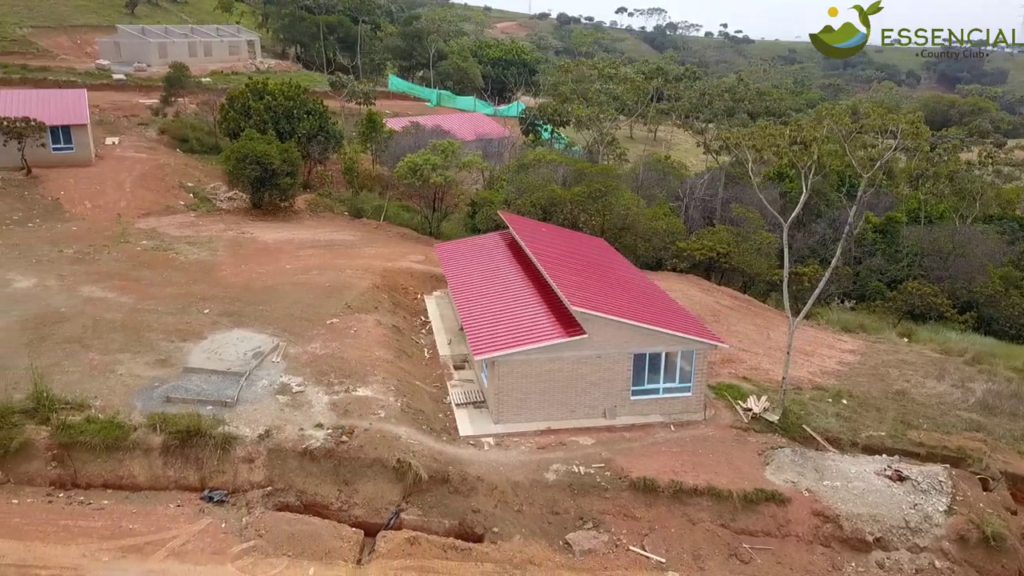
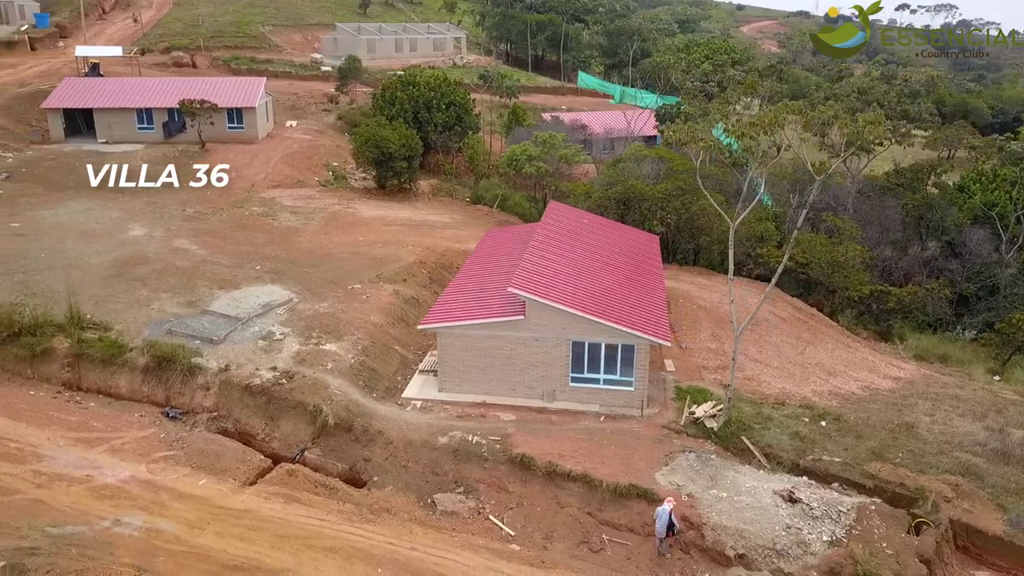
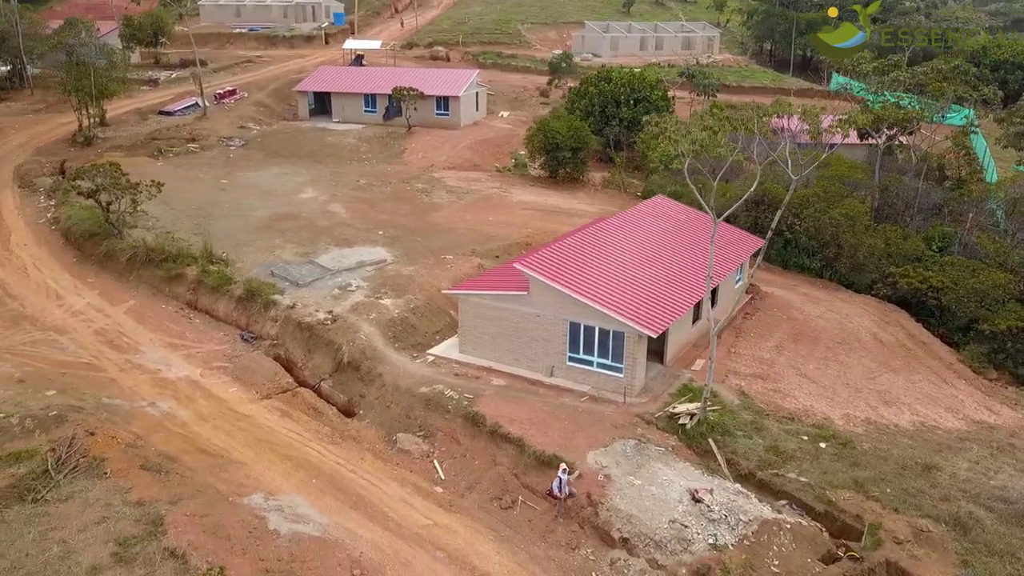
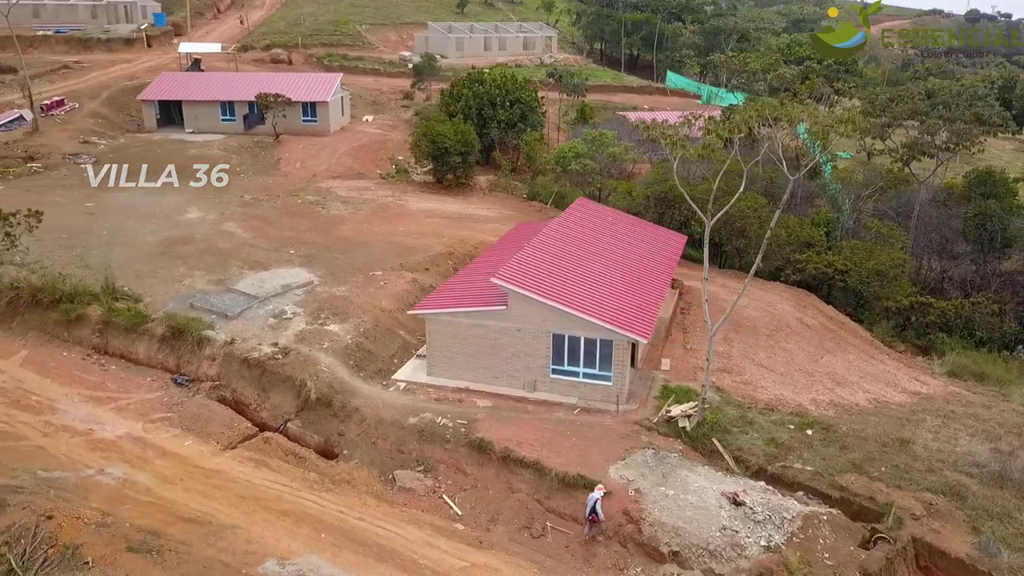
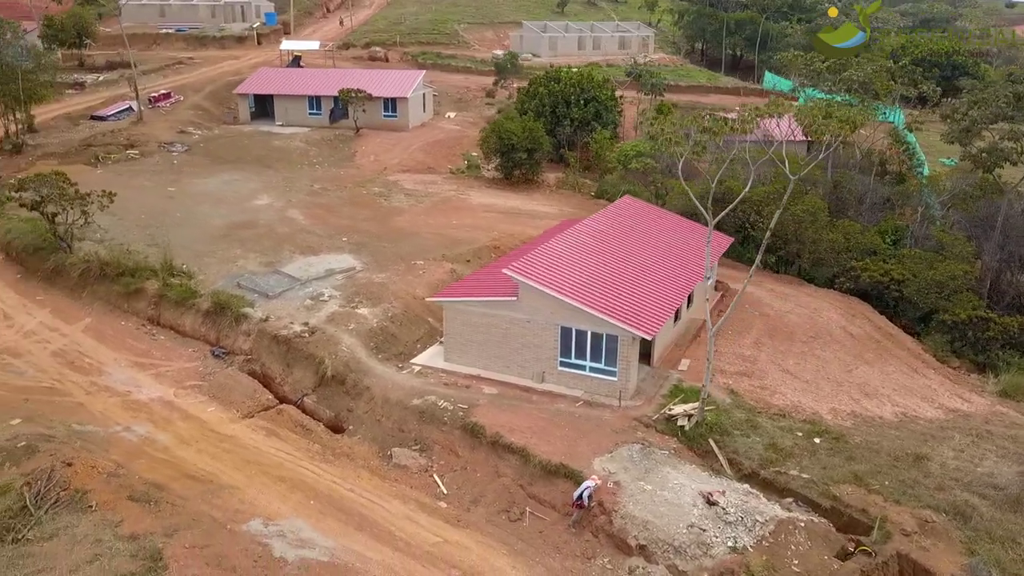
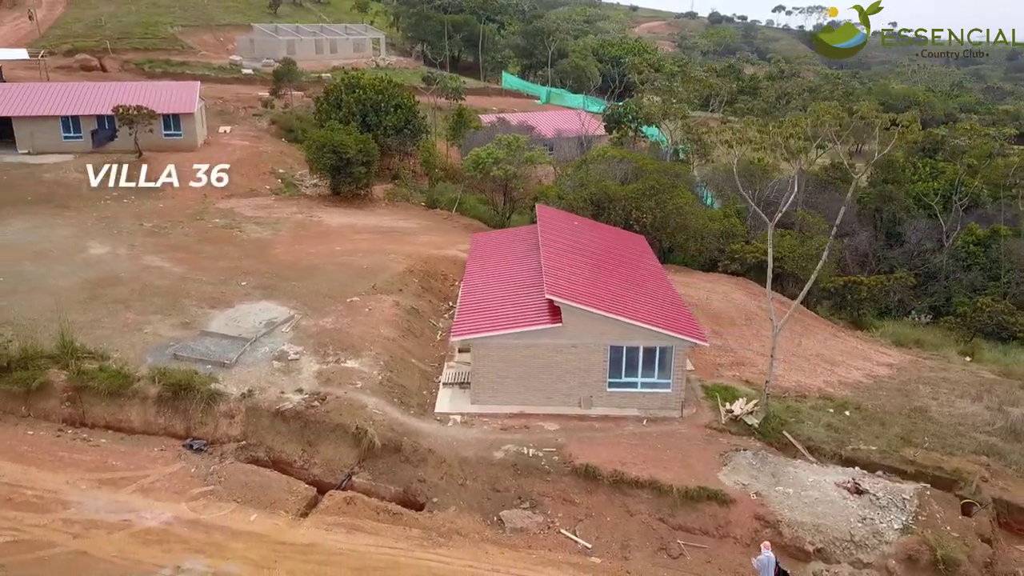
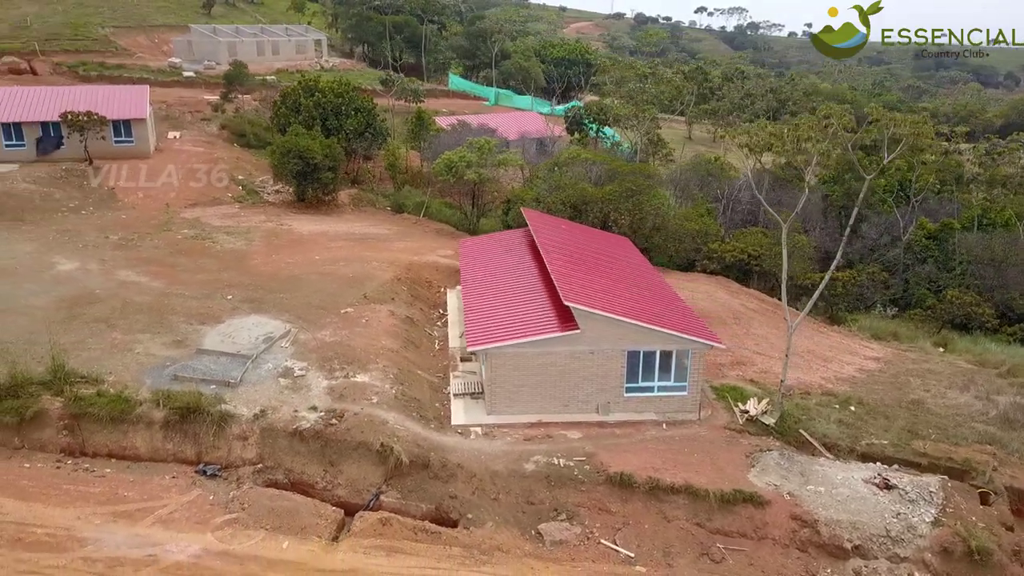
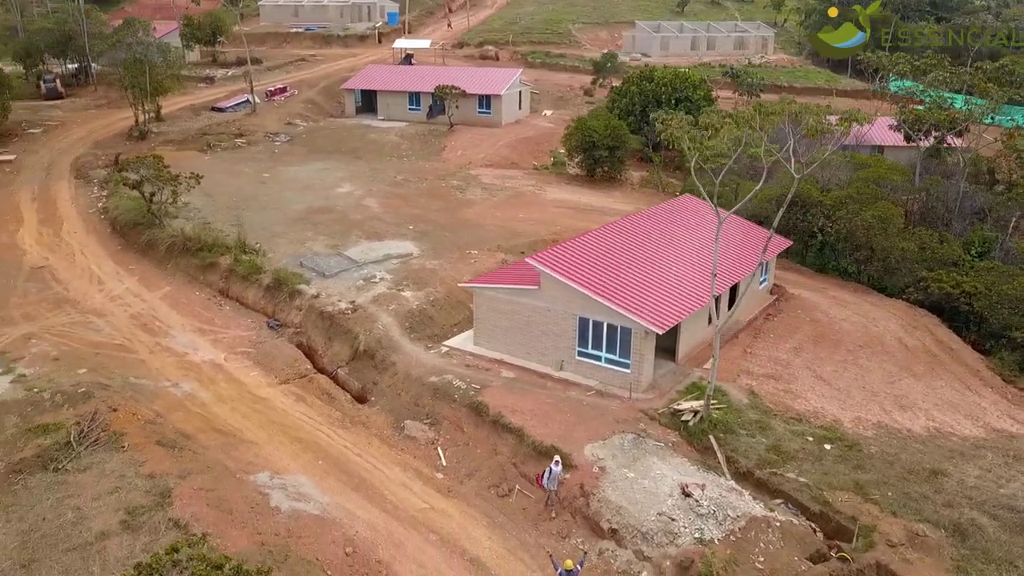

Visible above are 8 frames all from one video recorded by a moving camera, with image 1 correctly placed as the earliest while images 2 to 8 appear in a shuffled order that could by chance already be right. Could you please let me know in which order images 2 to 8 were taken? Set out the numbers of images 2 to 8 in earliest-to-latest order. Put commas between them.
7, 6, 2, 4, 5, 3, 8
